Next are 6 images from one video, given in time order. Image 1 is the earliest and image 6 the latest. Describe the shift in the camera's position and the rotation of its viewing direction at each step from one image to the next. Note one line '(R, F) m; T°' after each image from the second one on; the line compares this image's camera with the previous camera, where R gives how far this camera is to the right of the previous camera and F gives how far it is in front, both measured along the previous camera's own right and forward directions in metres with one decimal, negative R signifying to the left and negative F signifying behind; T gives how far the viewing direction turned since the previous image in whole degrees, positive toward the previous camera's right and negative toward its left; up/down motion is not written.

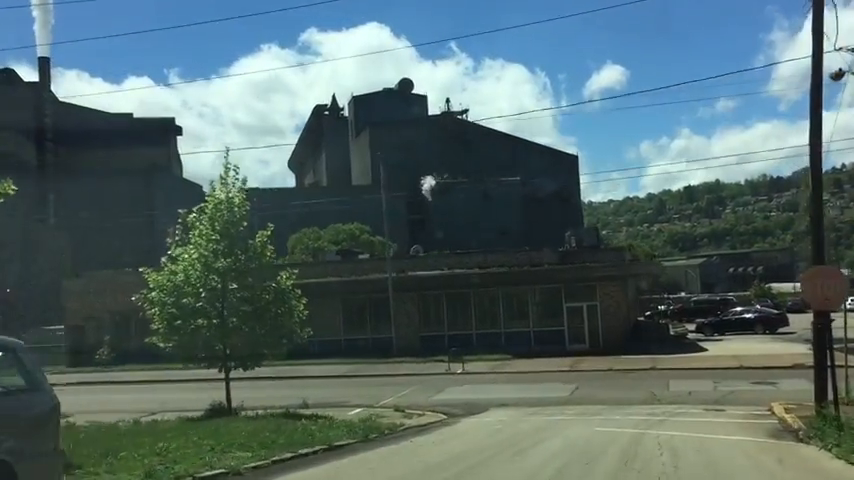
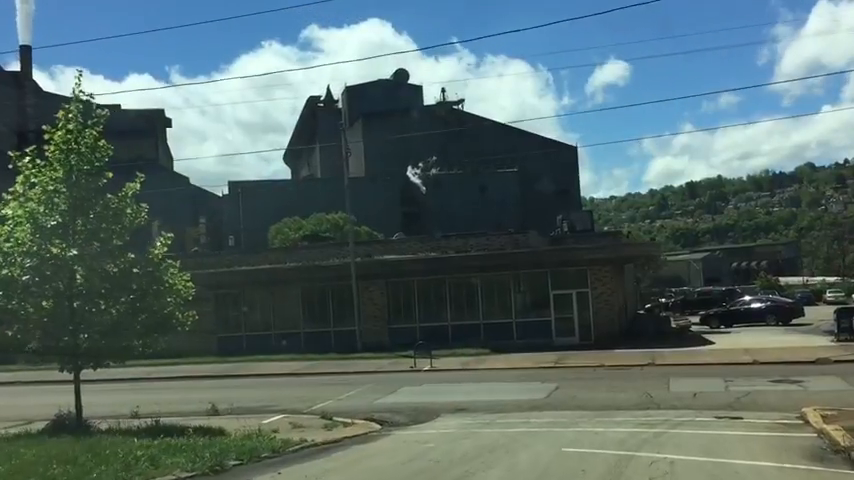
(+1.4, +5.0) m; 0°
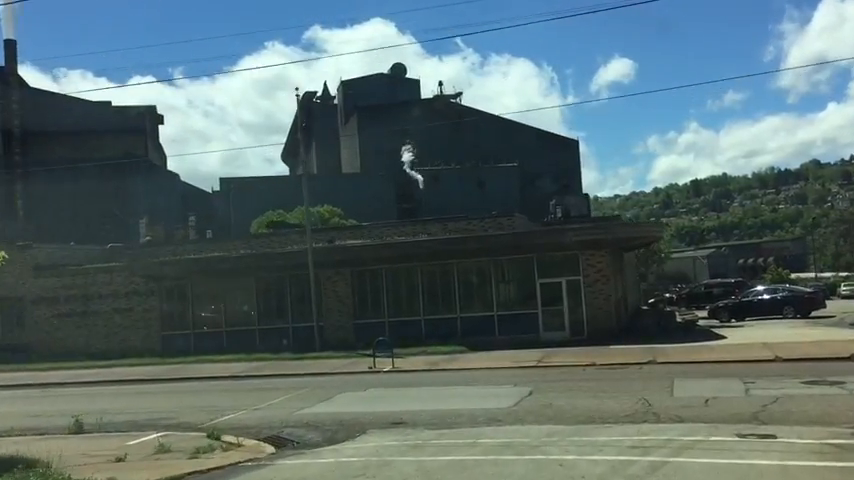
(+1.3, +4.7) m; 0°
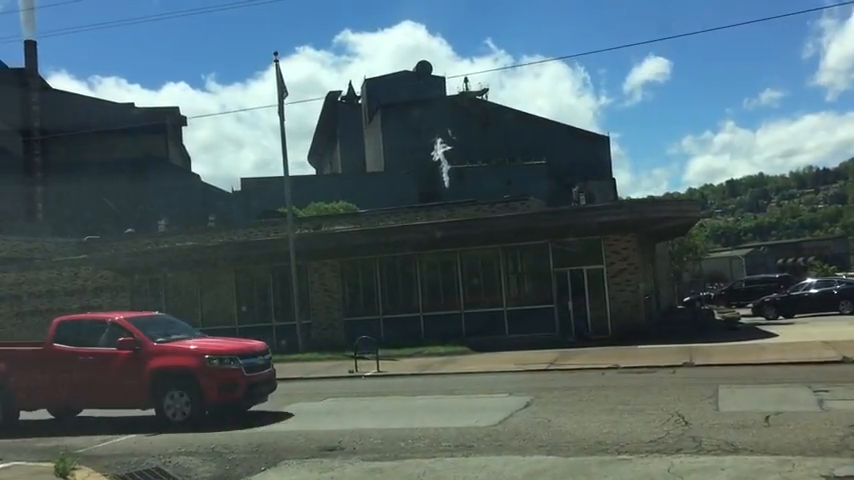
(+1.1, +4.3) m; -2°
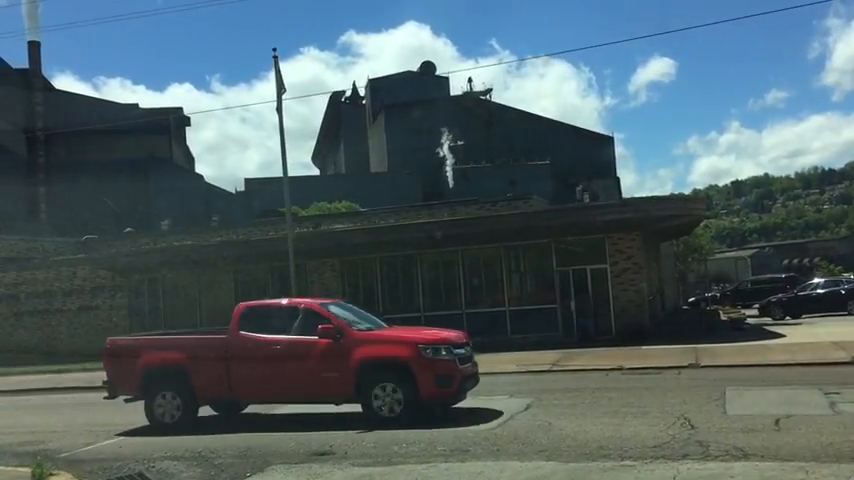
(+0.1, +0.4) m; 0°
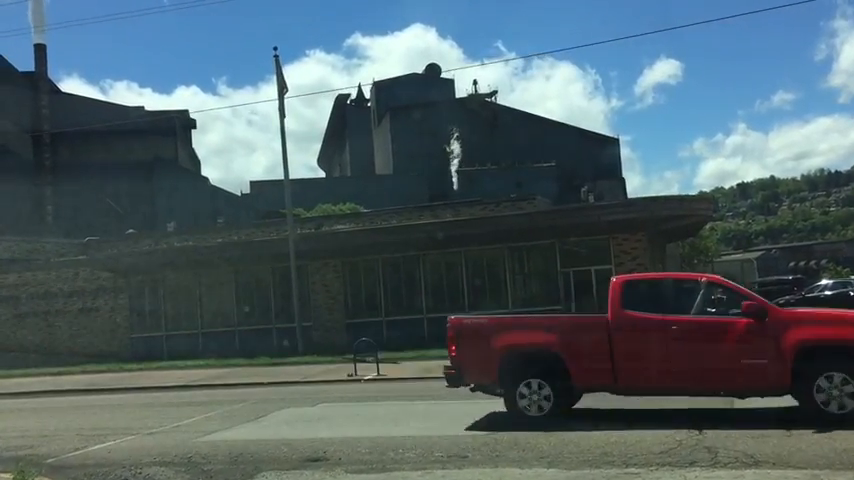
(+0.1, +0.4) m; 0°
